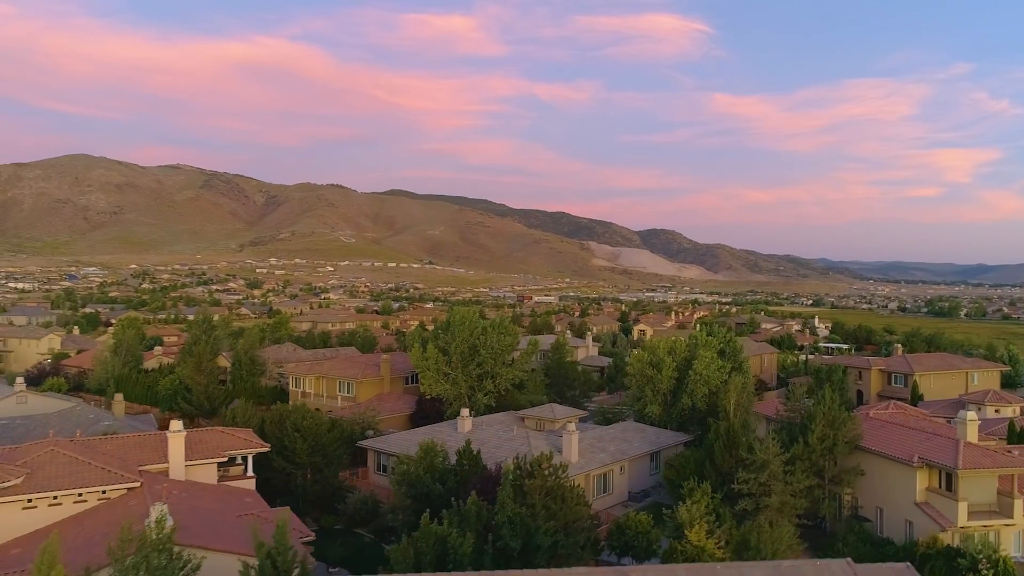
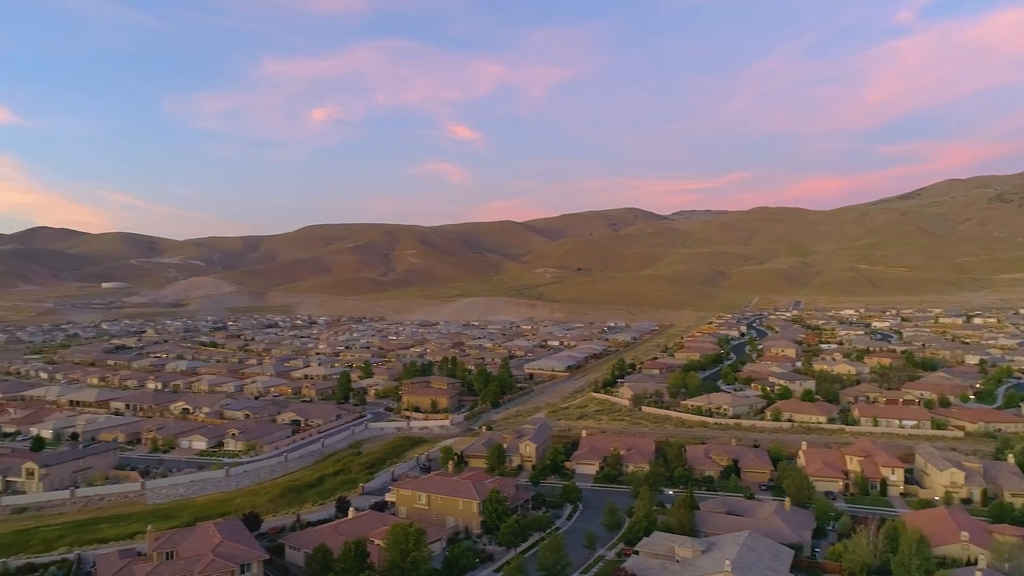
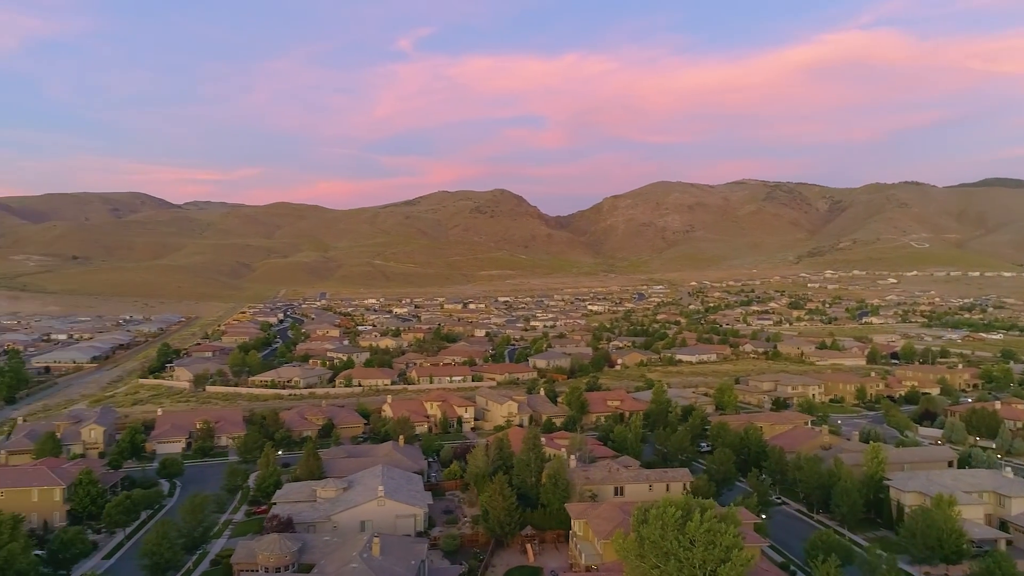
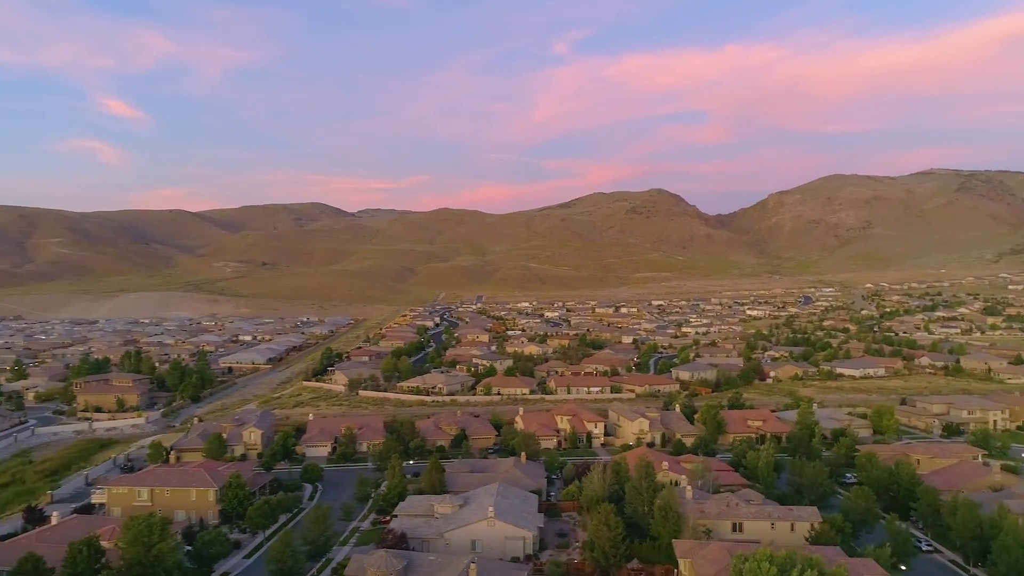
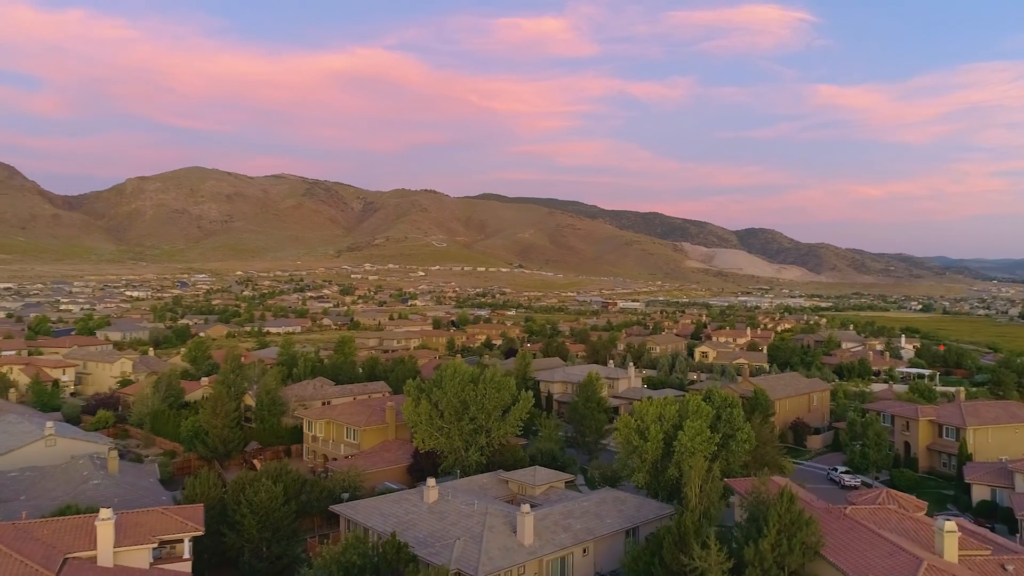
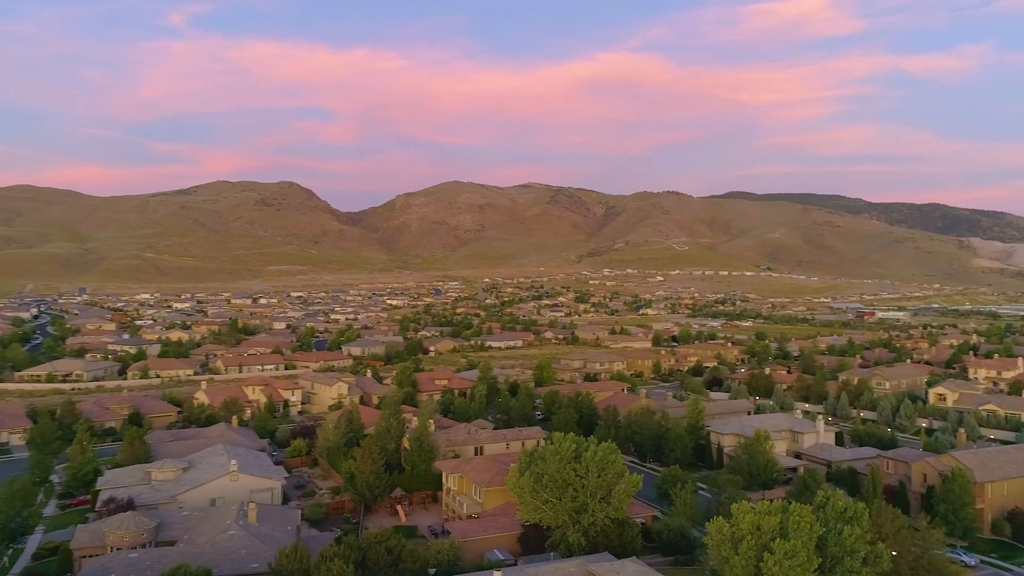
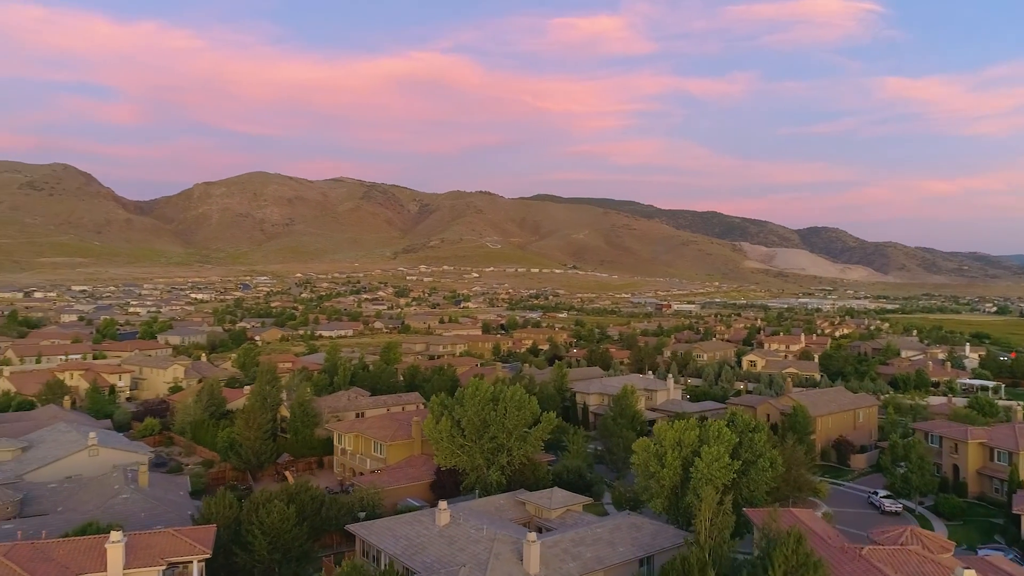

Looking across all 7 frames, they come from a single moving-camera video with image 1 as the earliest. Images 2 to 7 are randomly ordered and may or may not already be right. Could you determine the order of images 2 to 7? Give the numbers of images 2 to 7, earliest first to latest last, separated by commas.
5, 7, 6, 3, 4, 2
